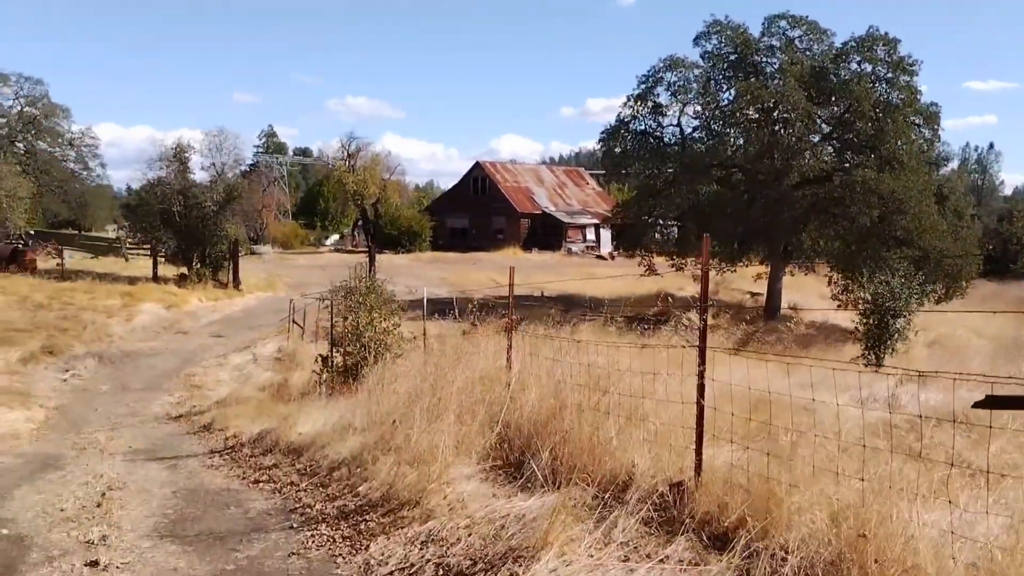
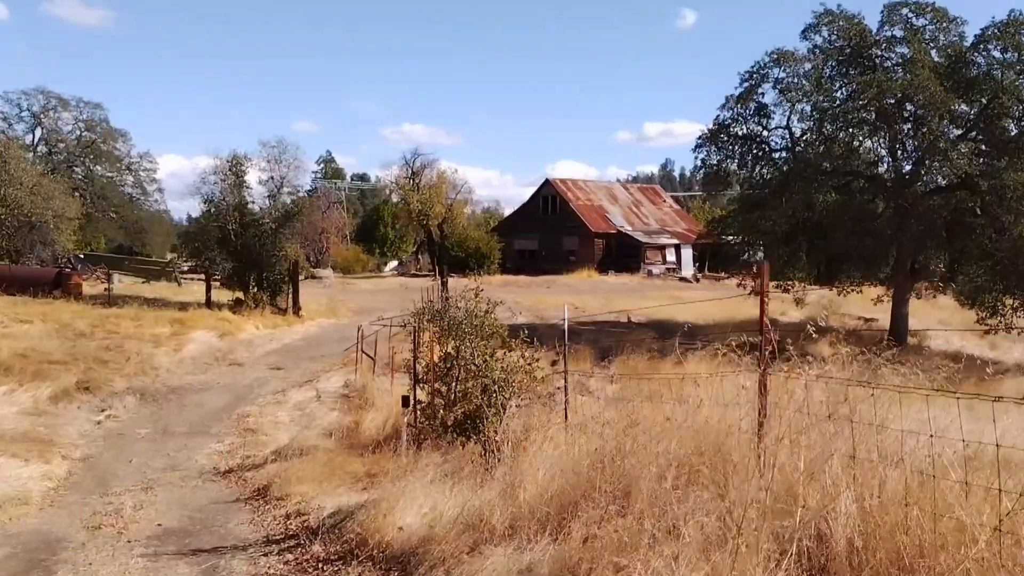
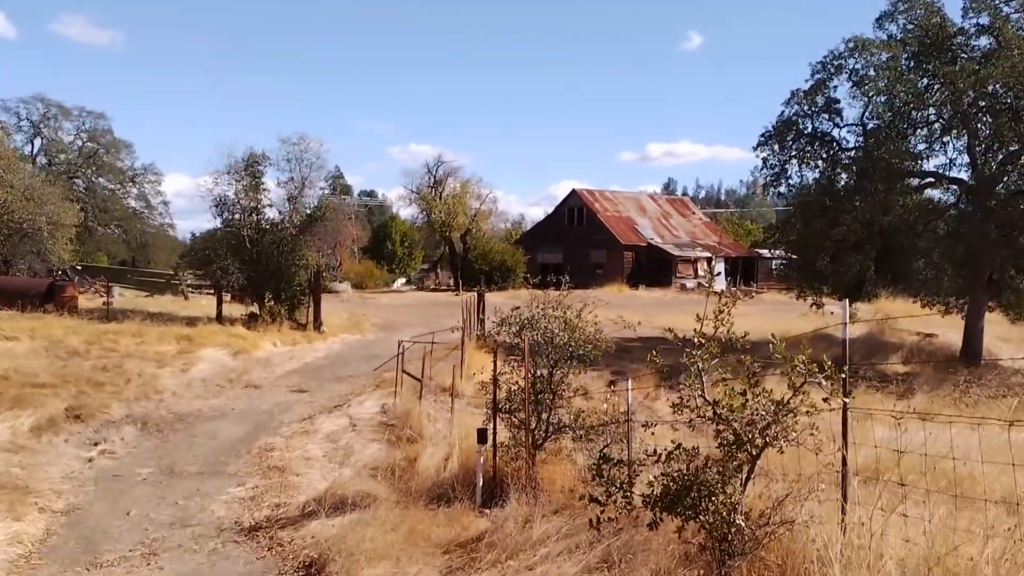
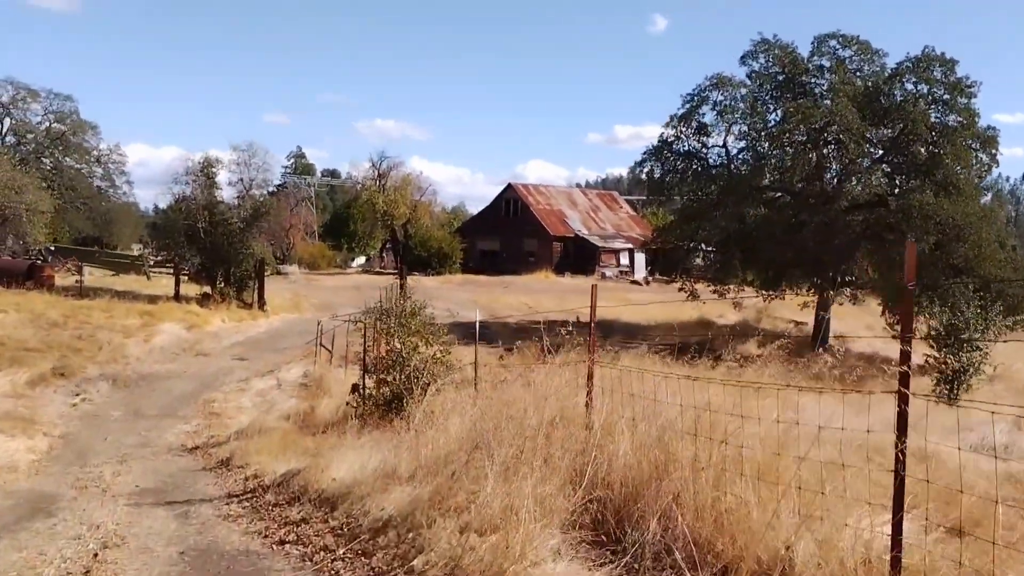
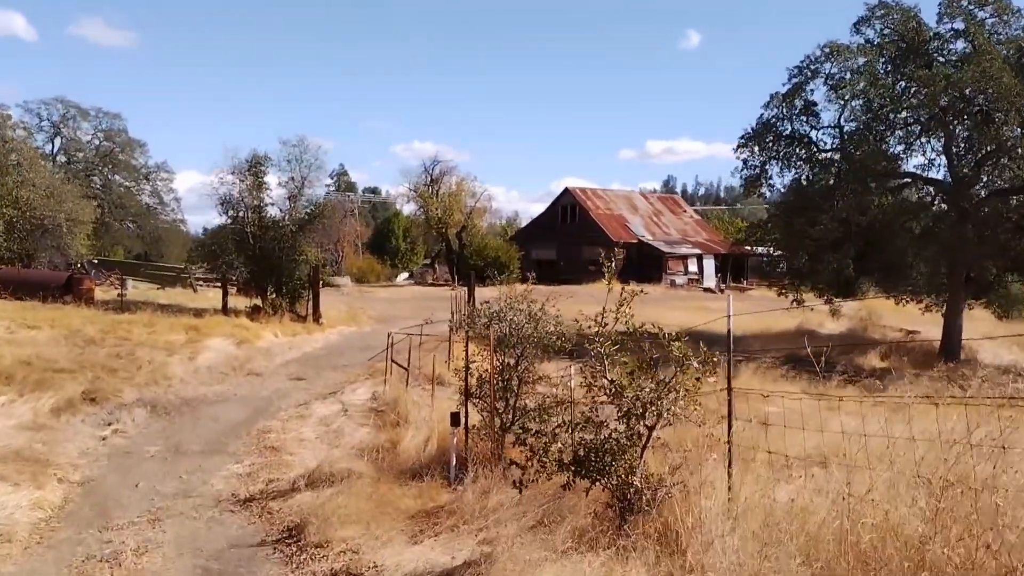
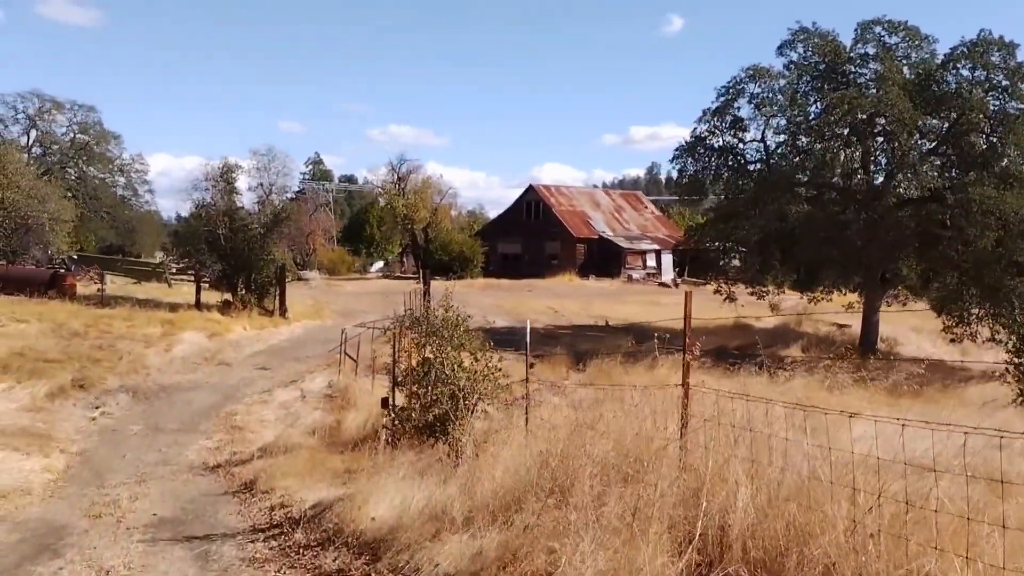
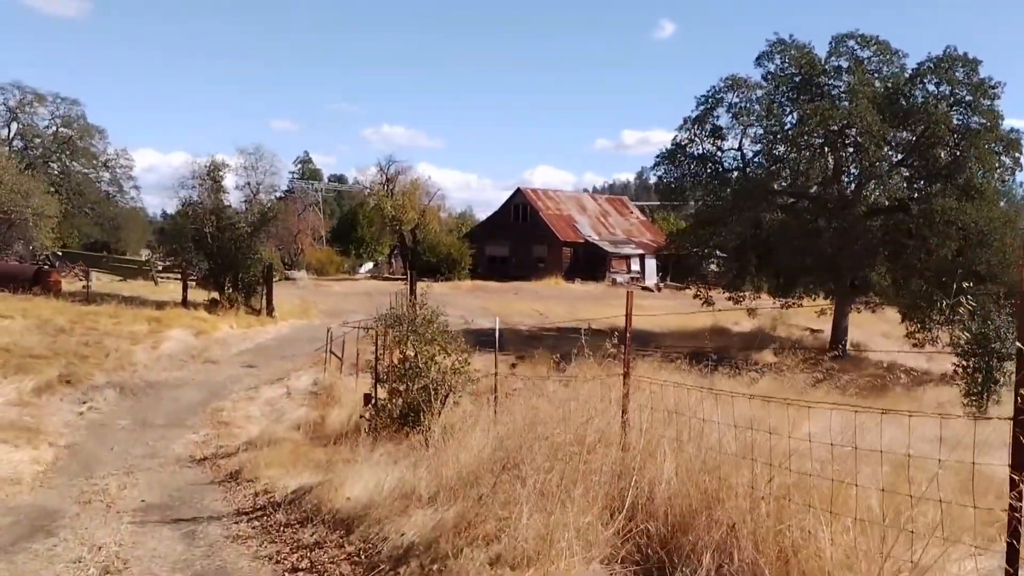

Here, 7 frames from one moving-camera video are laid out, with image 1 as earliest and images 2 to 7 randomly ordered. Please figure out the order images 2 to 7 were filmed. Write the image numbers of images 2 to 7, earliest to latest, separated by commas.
4, 7, 6, 2, 5, 3
